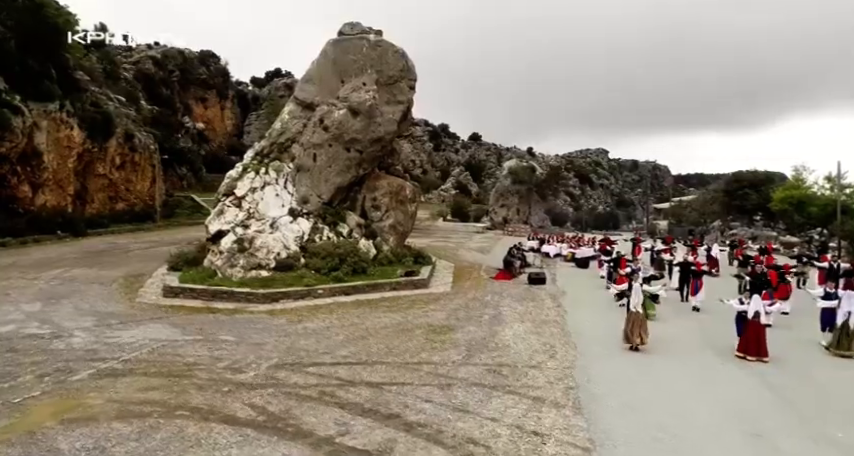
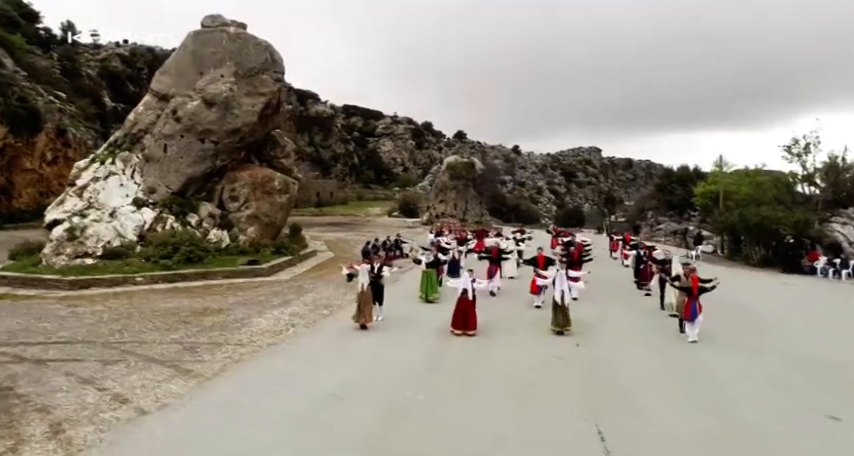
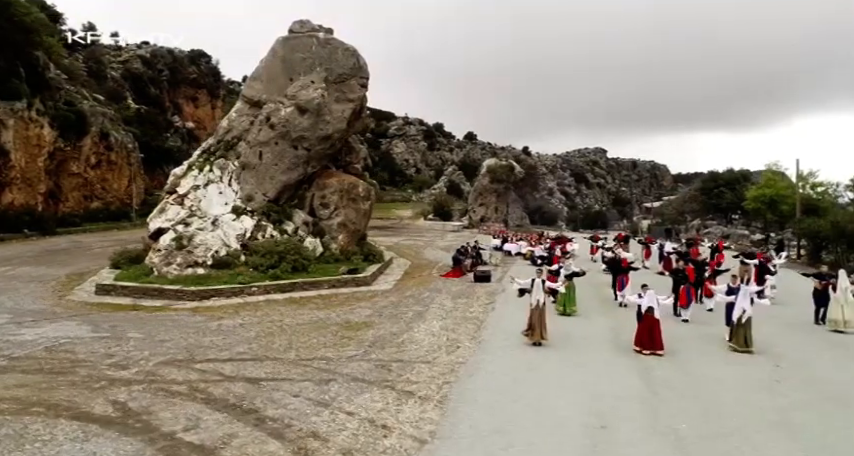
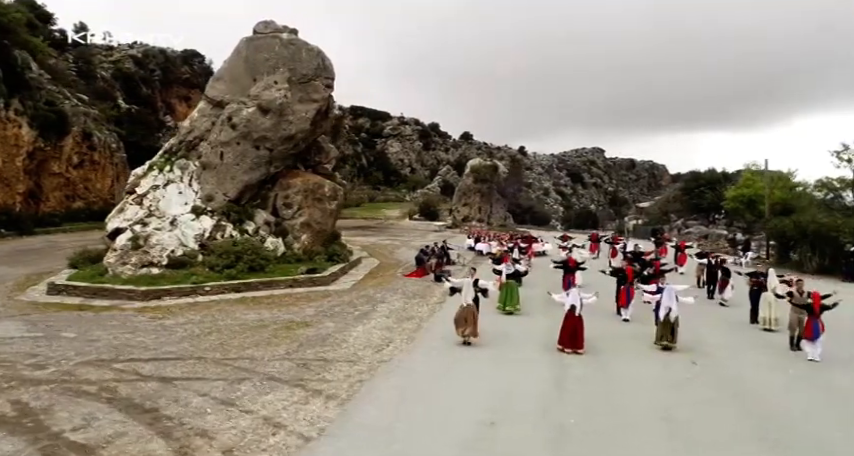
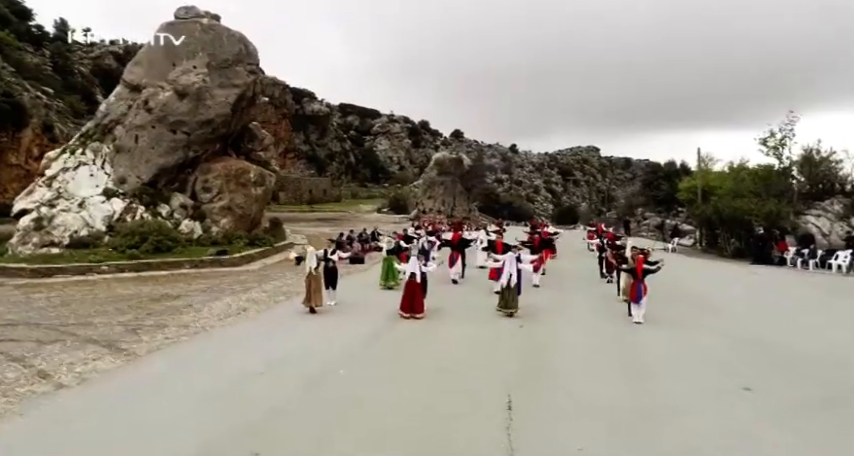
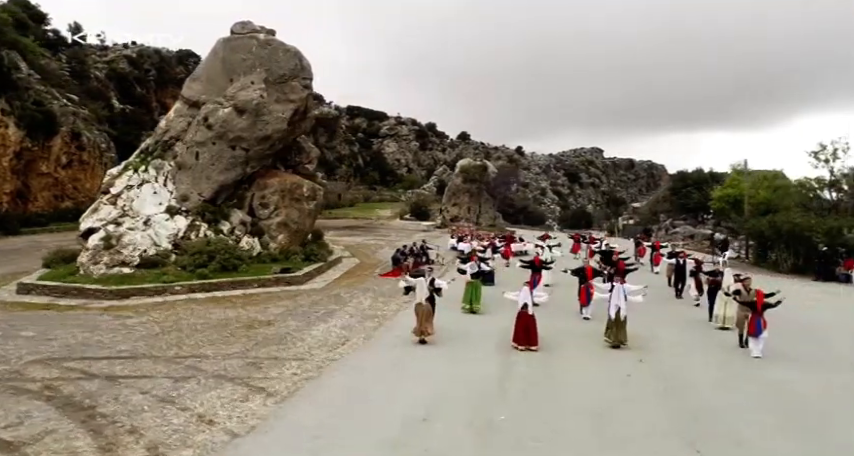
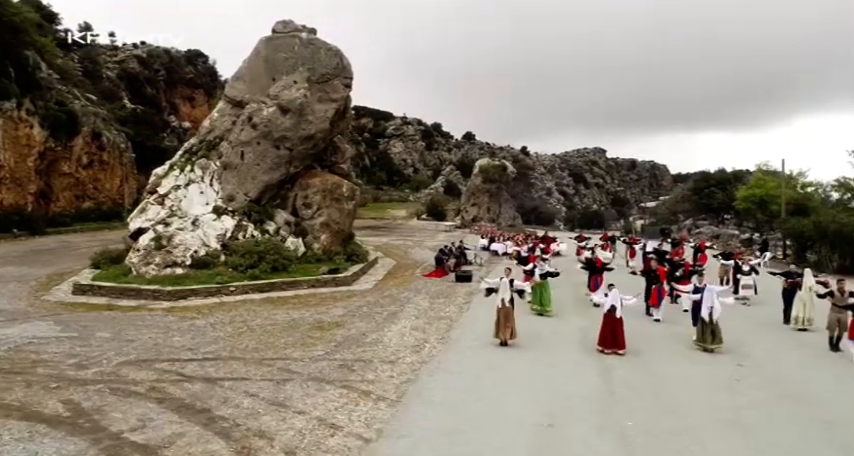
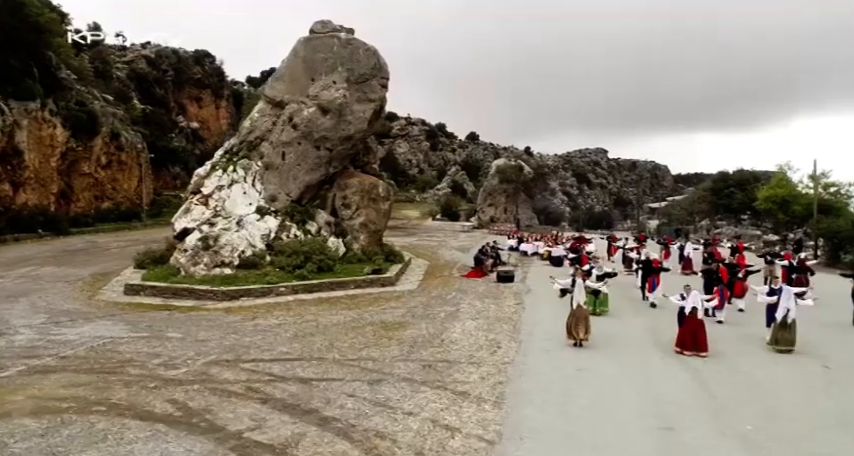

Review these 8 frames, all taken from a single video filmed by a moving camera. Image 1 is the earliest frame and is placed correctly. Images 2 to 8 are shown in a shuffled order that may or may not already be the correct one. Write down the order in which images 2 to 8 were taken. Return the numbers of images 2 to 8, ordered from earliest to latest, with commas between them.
8, 3, 7, 4, 6, 2, 5
